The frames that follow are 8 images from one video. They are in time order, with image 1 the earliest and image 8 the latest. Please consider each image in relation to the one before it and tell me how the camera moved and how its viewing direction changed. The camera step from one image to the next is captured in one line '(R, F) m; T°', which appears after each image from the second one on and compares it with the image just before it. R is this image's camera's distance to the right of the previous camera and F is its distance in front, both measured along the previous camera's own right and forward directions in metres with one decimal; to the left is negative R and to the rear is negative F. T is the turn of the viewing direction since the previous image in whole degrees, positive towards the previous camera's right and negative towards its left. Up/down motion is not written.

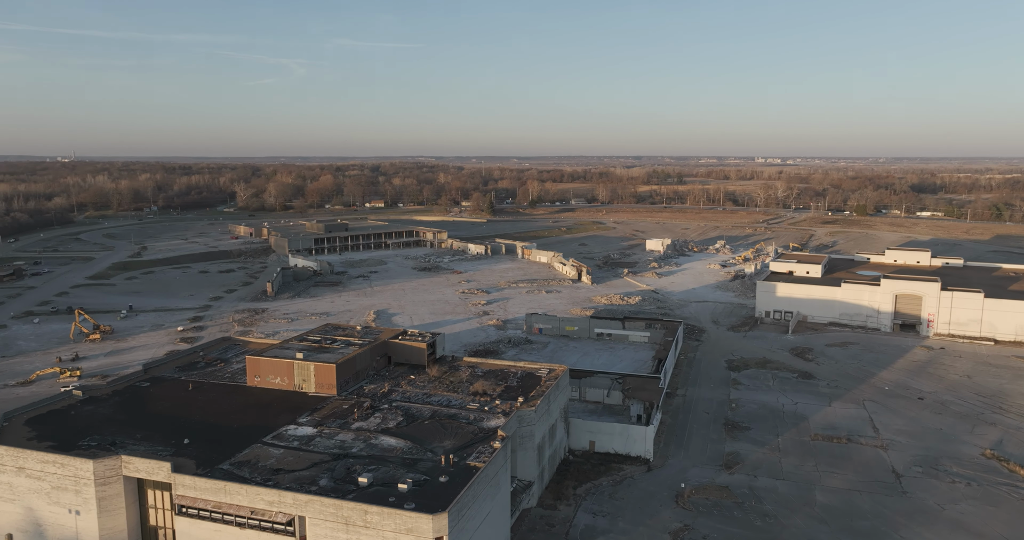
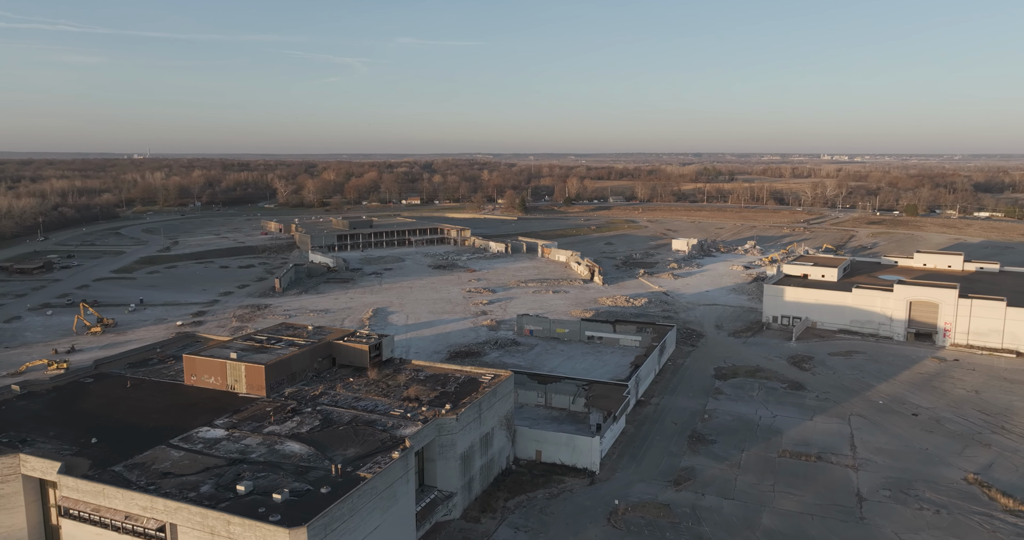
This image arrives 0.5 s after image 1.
(+2.2, +0.6) m; -5°
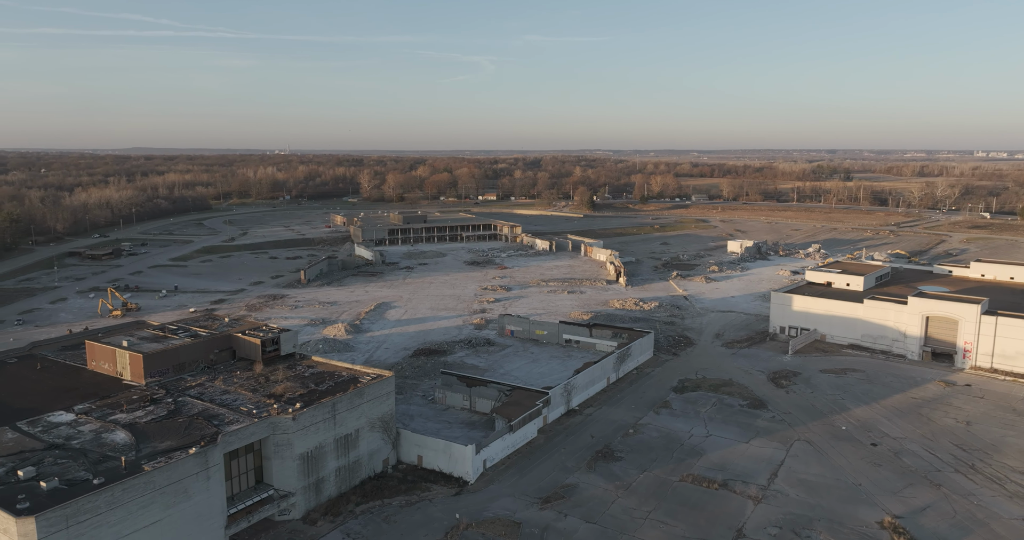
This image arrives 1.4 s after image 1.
(+4.4, +0.9) m; -9°
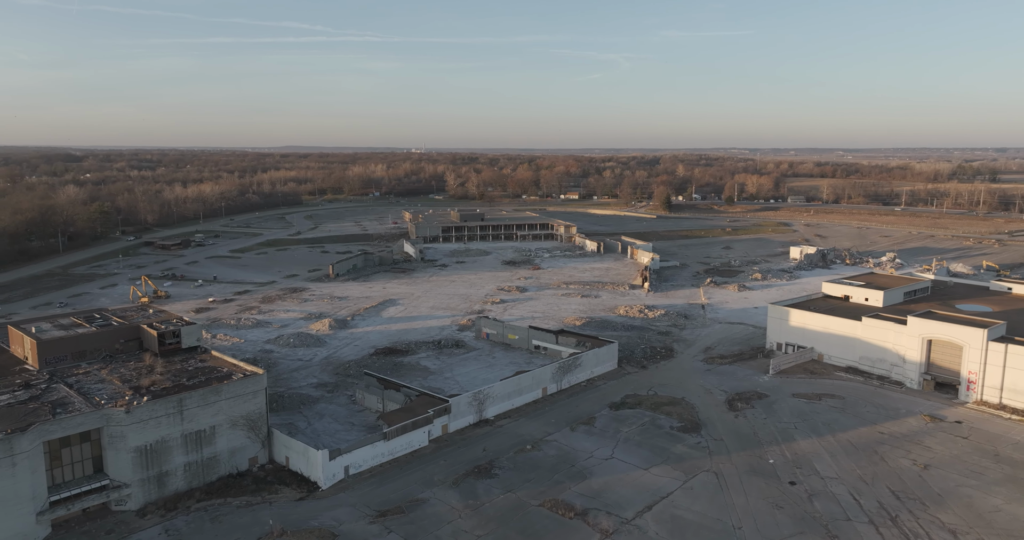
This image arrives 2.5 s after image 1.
(+4.7, +1.1) m; -10°
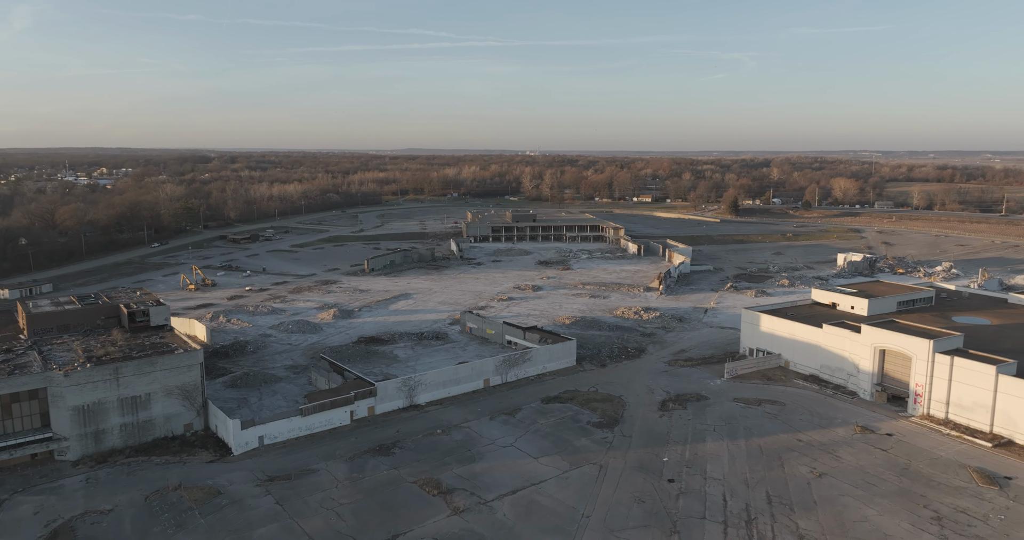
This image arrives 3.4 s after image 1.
(+4.2, -0.5) m; -9°
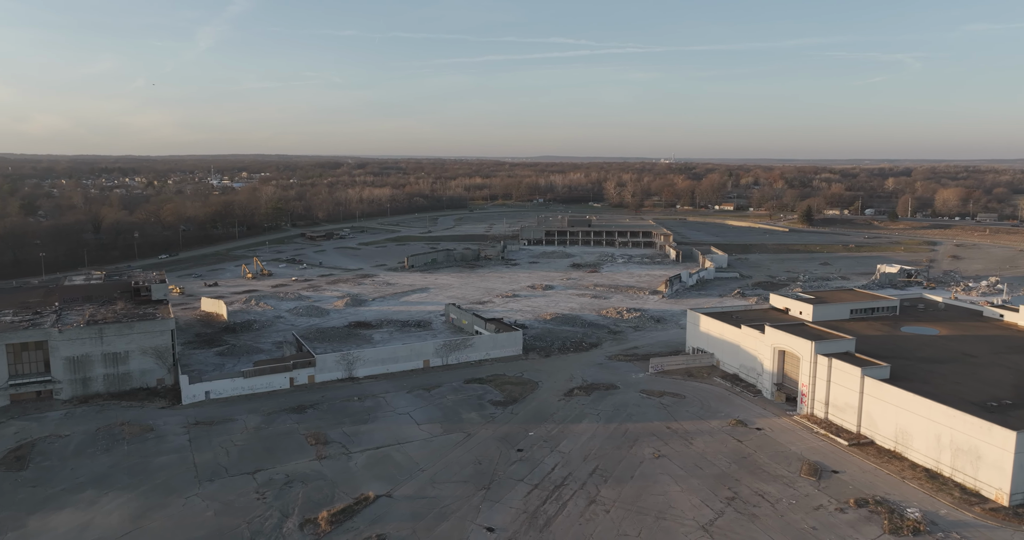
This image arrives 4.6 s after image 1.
(+5.4, -1.5) m; -10°
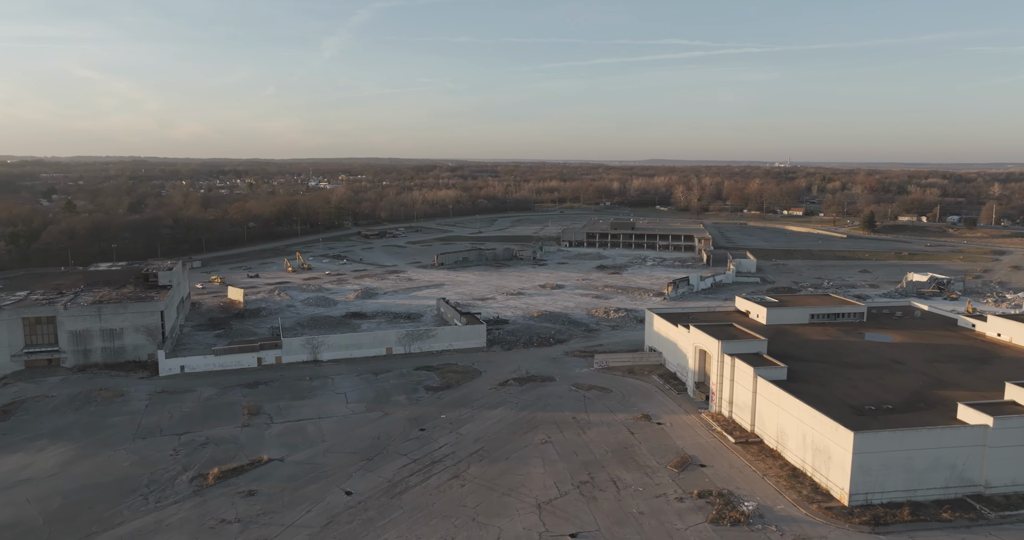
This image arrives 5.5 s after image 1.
(+4.5, -0.8) m; -8°
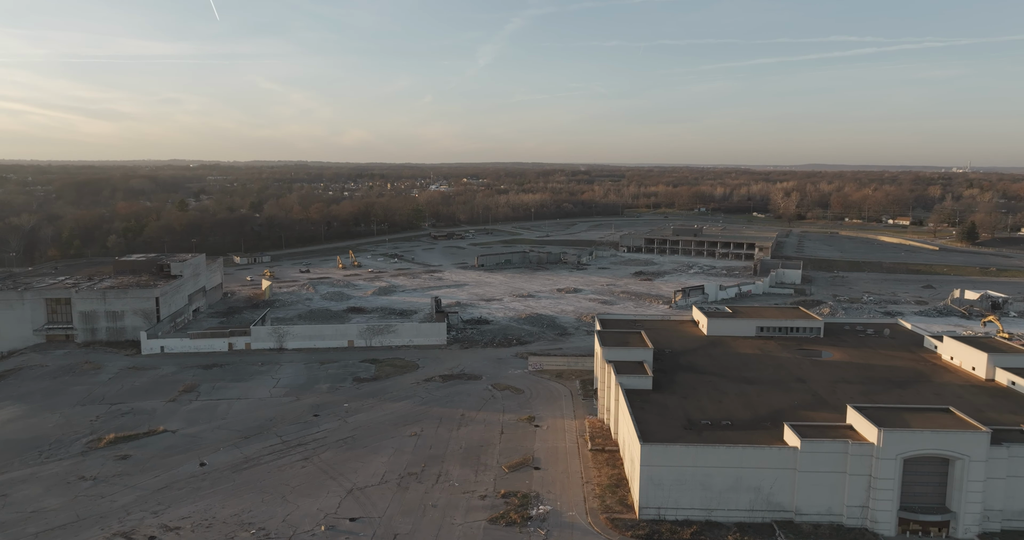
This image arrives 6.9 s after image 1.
(+5.9, +0.1) m; -11°
